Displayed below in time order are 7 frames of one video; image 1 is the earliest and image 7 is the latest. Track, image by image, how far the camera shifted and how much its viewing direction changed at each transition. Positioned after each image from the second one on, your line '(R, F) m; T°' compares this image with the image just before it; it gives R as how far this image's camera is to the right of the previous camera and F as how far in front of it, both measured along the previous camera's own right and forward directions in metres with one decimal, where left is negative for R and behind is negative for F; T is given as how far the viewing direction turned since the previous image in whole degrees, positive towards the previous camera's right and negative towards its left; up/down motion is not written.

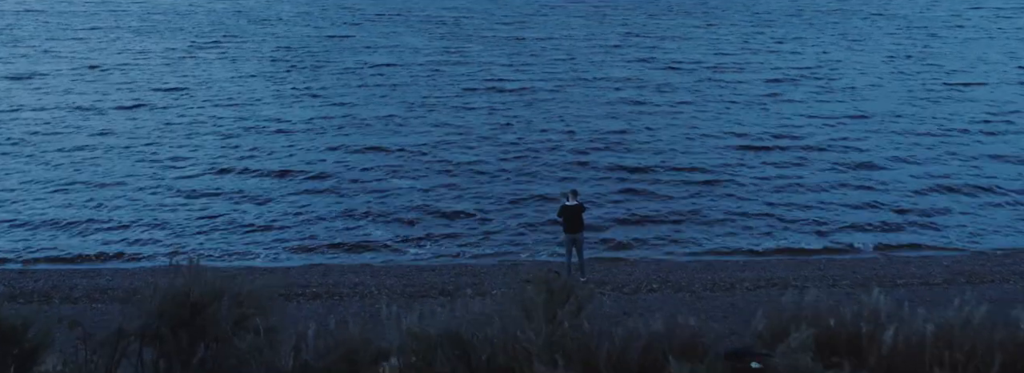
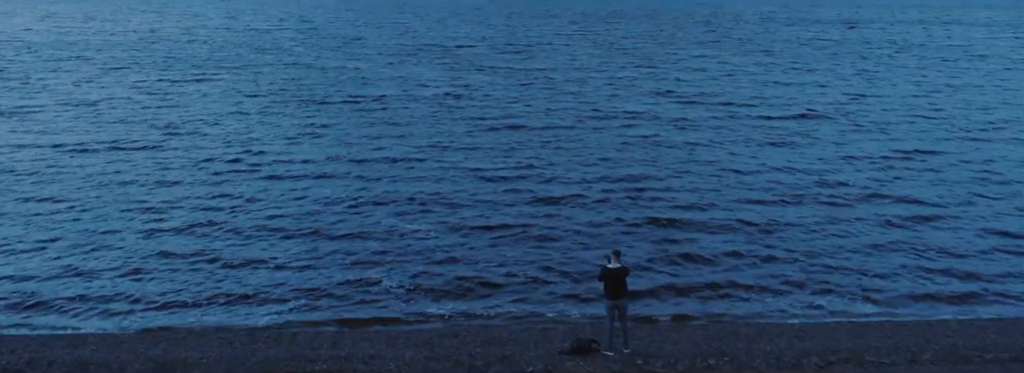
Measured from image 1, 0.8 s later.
(-0.6, +1.6) m; 0°
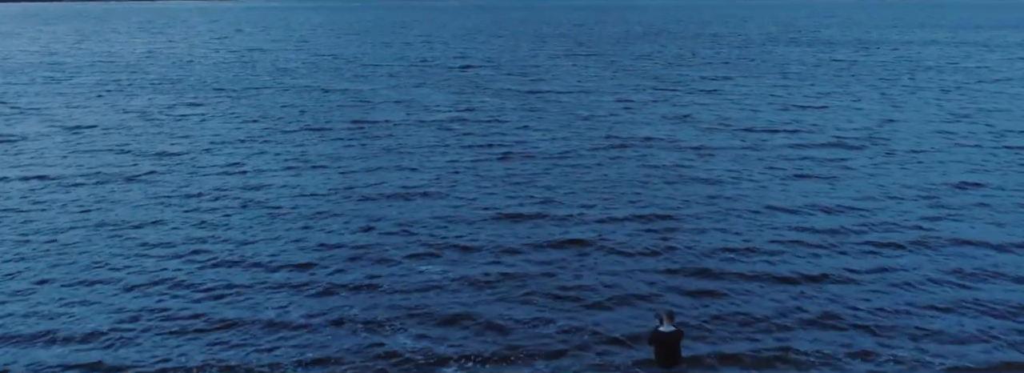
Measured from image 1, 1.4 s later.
(-0.5, +1.6) m; 0°
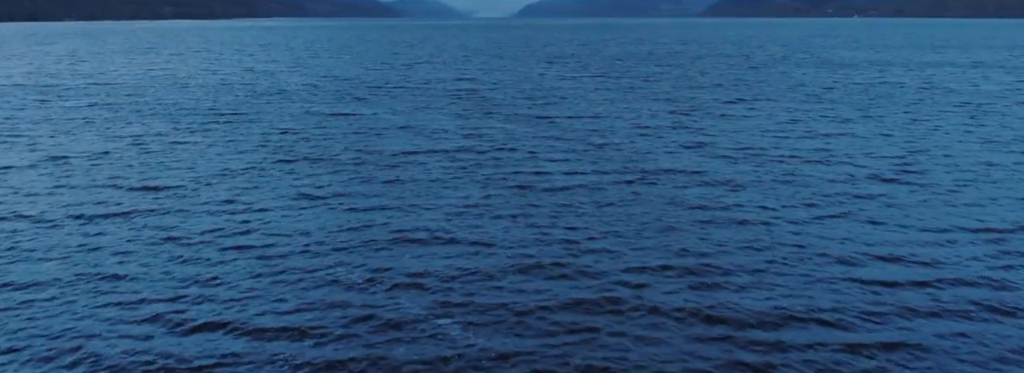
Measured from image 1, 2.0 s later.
(-0.5, +1.9) m; 0°
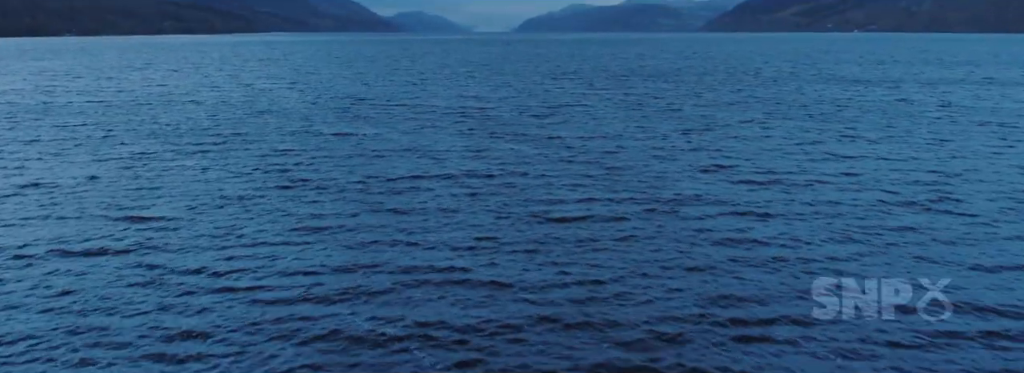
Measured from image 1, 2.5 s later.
(-0.4, +1.7) m; 0°
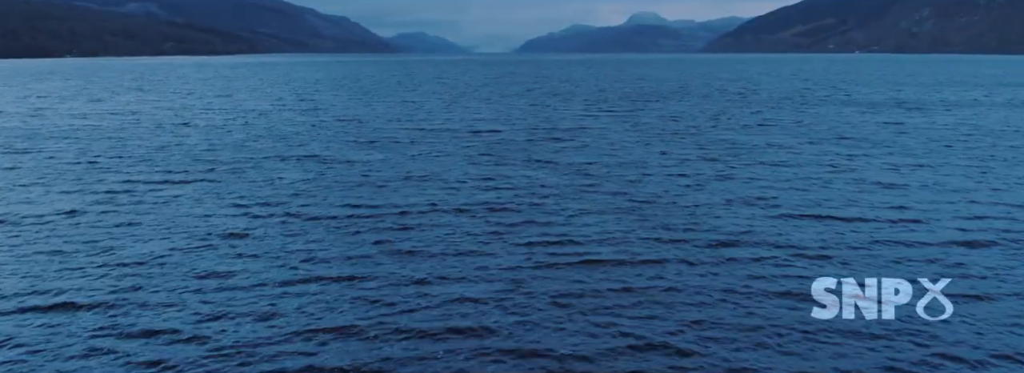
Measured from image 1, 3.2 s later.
(-0.8, +3.0) m; 0°
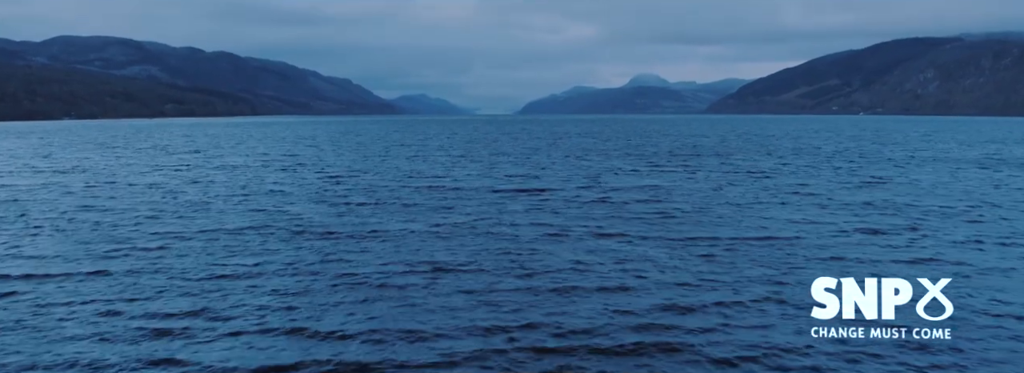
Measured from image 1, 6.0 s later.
(-3.0, +16.1) m; 0°
